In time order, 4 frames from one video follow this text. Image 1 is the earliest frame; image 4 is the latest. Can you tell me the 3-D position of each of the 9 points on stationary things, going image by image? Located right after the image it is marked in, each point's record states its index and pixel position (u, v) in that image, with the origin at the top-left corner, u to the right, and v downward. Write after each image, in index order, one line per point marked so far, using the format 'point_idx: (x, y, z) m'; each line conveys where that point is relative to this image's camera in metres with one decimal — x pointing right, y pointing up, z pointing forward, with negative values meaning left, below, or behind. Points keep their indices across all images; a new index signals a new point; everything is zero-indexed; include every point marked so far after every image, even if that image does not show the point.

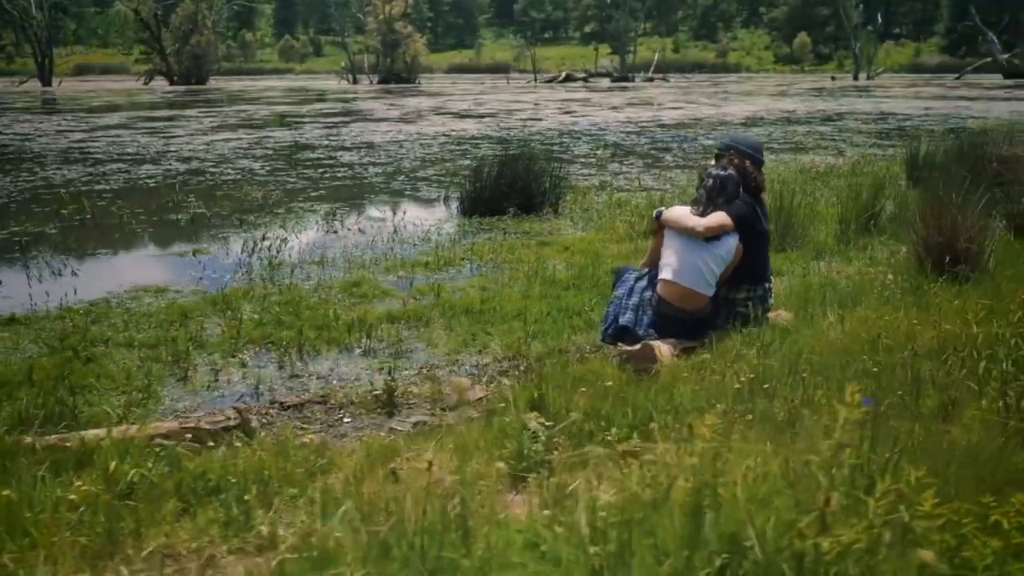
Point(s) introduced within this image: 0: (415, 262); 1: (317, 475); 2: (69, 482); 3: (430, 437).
0: (-0.9, +0.2, +9.1) m
1: (-0.7, -0.6, +3.5) m
2: (-1.4, -0.6, +3.2) m
3: (-0.3, -0.6, +4.2) m
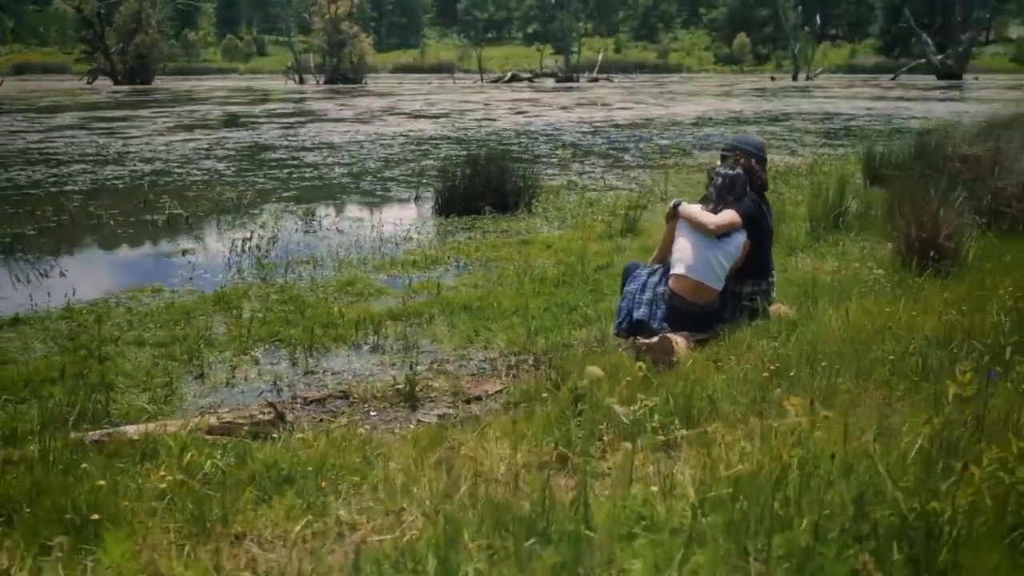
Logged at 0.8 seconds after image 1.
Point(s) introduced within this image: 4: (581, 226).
0: (-1.0, +0.3, +9.3) m
1: (-0.5, -0.6, +3.7) m
2: (-1.2, -0.6, +3.4) m
3: (-0.2, -0.6, +4.4) m
4: (+0.7, +0.7, +11.0) m
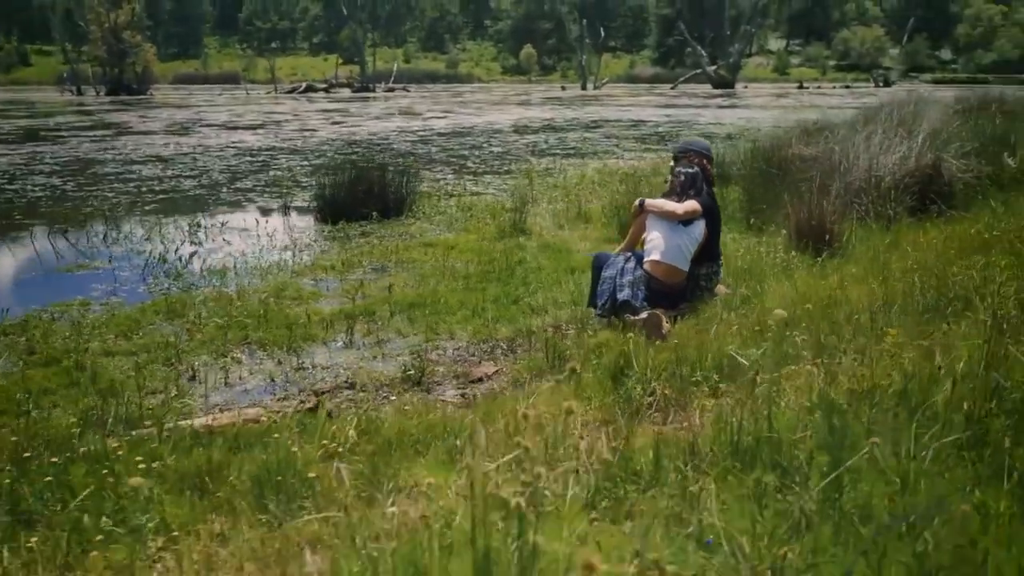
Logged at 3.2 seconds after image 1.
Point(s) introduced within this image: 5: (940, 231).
0: (-1.8, +0.2, +9.6) m
1: (-0.2, -0.6, +4.2) m
2: (-0.8, -0.6, +3.7) m
3: (0.0, -0.5, +4.9) m
4: (-0.5, +0.7, +11.6) m
5: (+3.4, +0.4, +8.0) m
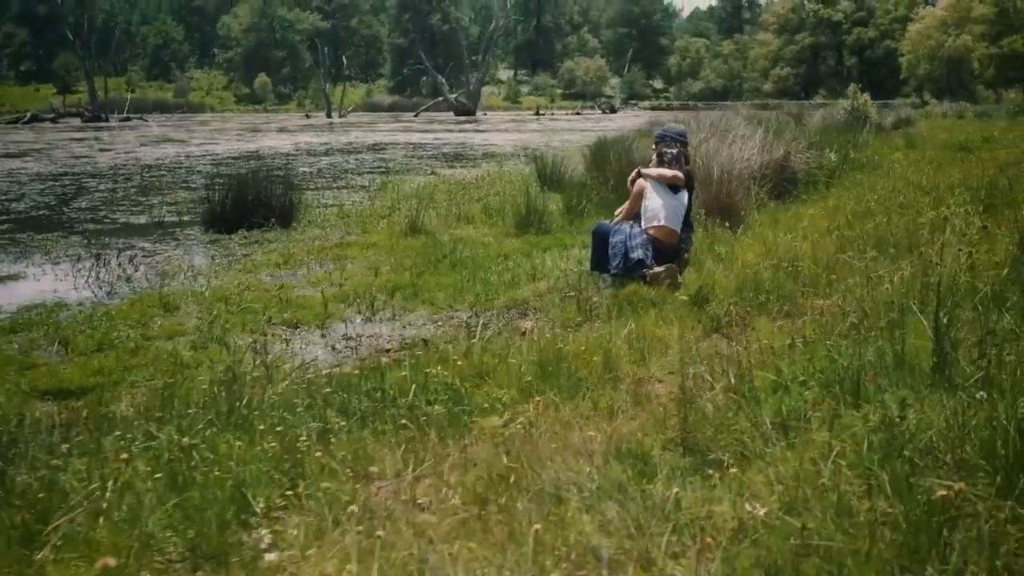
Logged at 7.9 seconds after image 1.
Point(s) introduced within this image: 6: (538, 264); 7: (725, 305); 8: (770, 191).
0: (-2.5, +0.2, +10.0) m
1: (+0.5, -0.3, +5.2) m
2: (0.0, -0.3, +4.5) m
3: (+0.5, -0.3, +5.9) m
4: (-1.7, +0.7, +12.2) m
5: (+3.0, +0.8, +9.8) m
6: (+0.3, +0.2, +9.6) m
7: (+1.2, -0.1, +5.5) m
8: (+2.8, +1.0, +11.3) m
